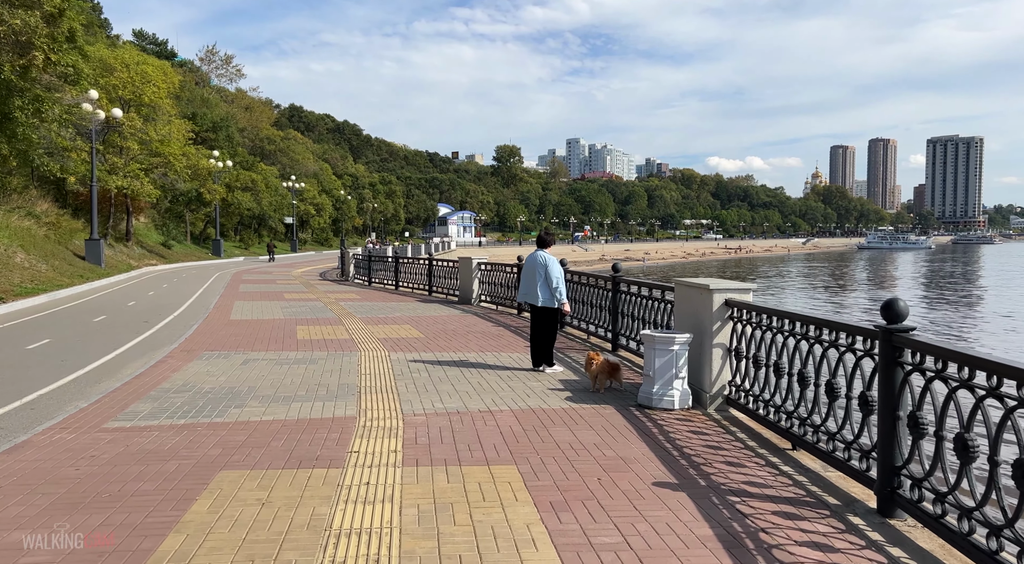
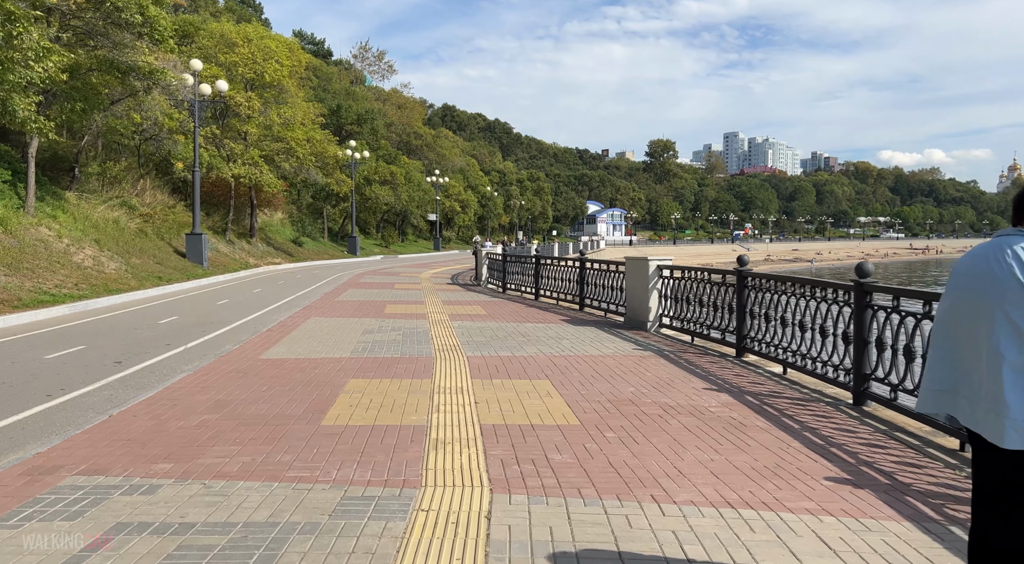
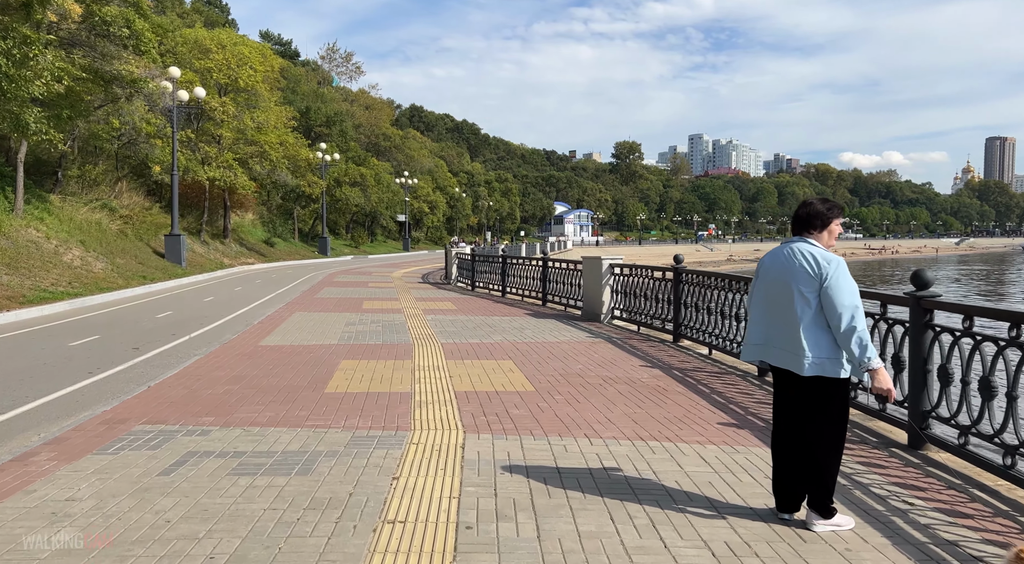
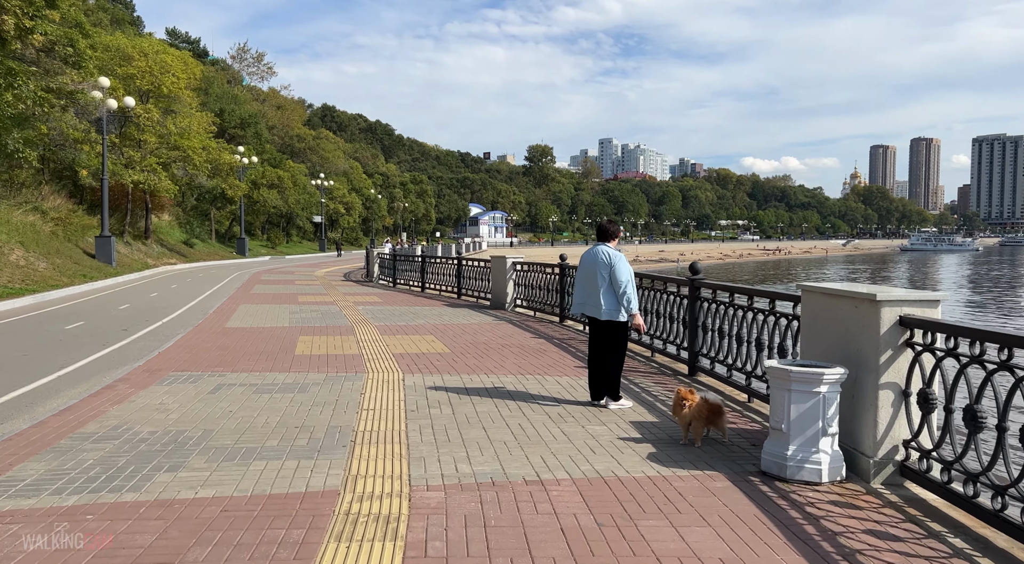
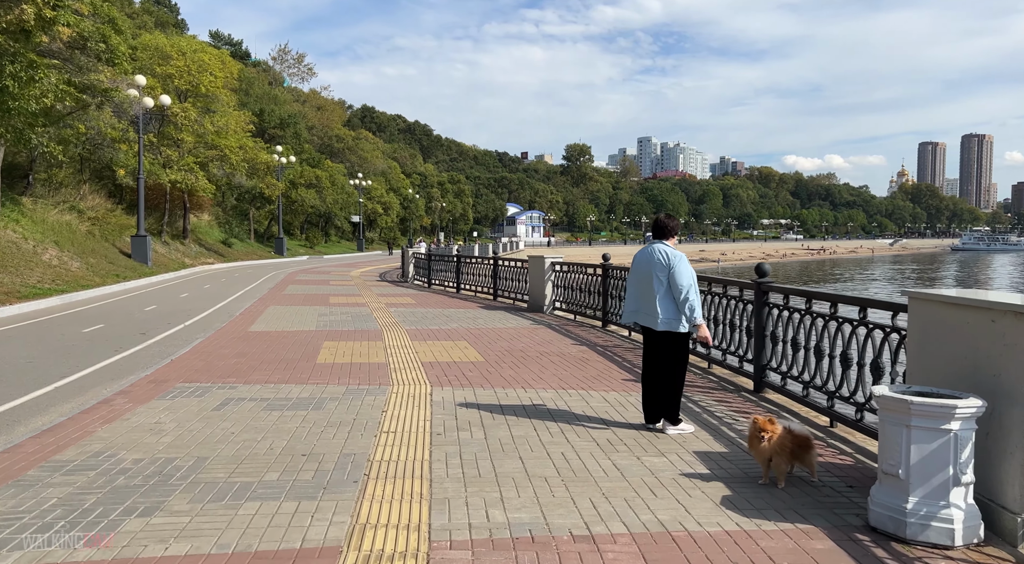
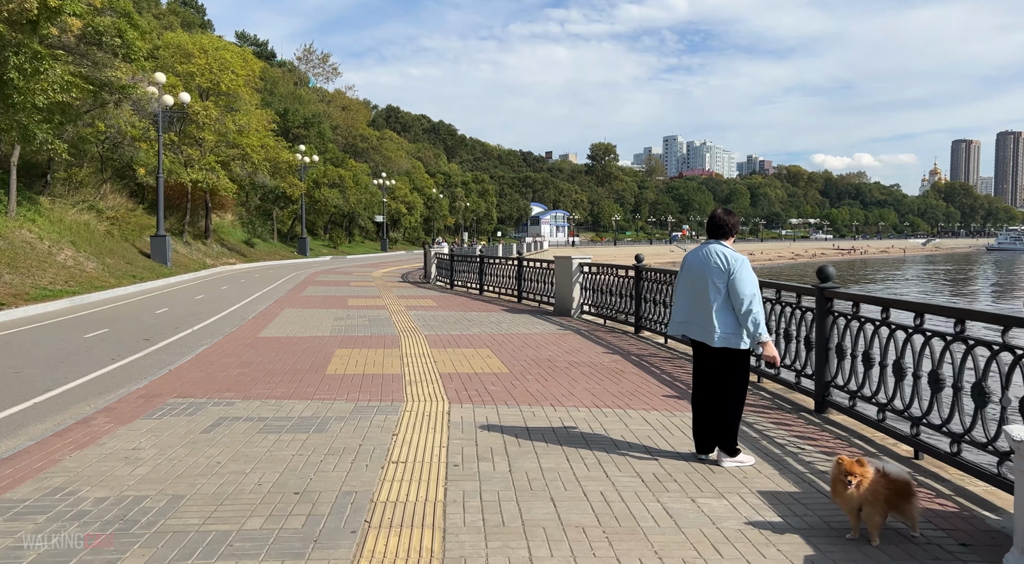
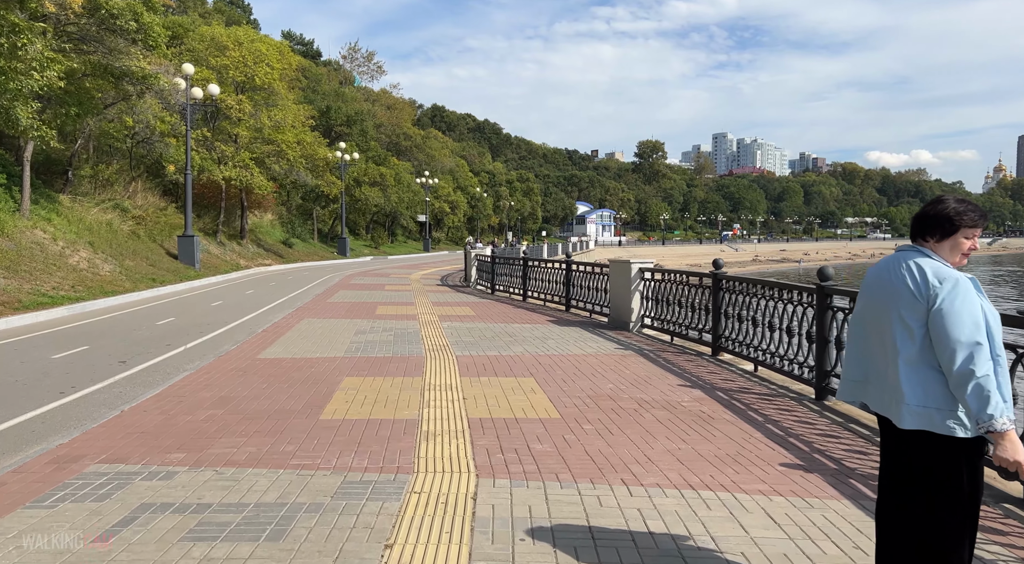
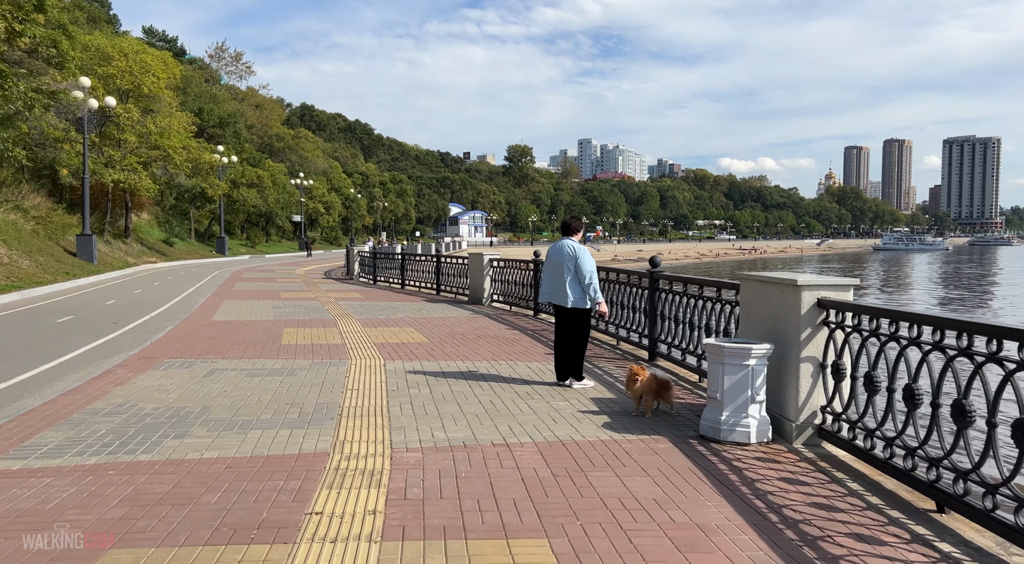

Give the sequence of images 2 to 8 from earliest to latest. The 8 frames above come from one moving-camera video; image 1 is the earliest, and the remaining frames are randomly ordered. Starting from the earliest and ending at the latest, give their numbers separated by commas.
8, 4, 5, 6, 3, 7, 2
